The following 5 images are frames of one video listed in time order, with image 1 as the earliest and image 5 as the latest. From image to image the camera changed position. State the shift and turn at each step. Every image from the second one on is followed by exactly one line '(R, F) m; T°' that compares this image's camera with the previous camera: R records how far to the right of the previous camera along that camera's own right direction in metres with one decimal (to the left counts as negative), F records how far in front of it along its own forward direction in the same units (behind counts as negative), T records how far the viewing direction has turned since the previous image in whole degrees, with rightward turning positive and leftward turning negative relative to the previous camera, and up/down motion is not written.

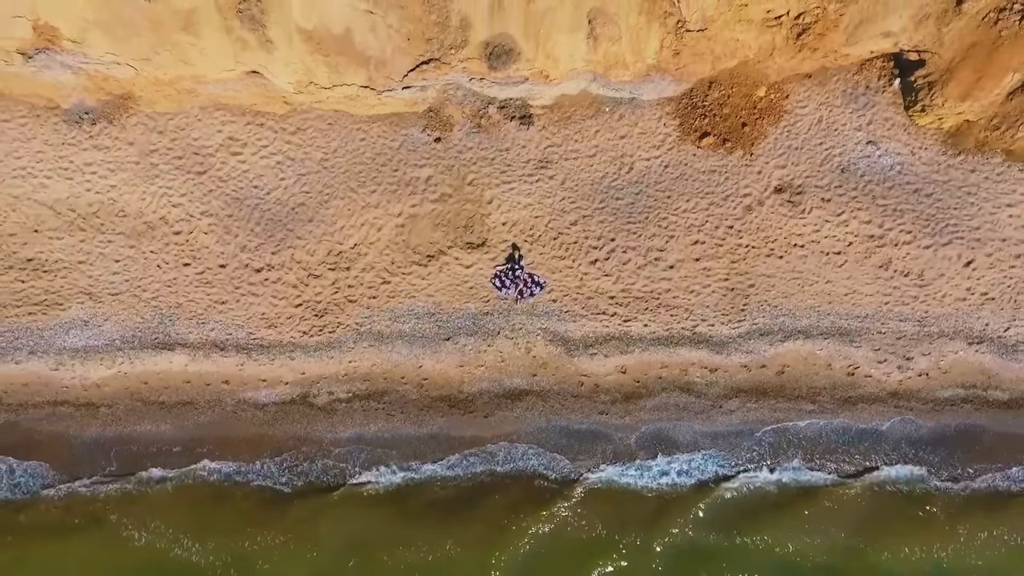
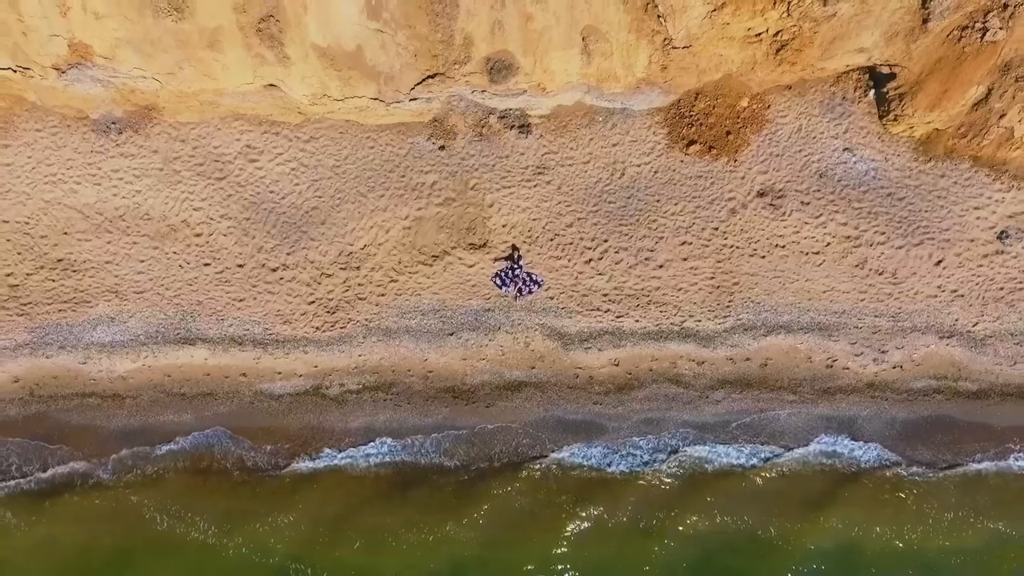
(0.0, -0.5) m; 0°
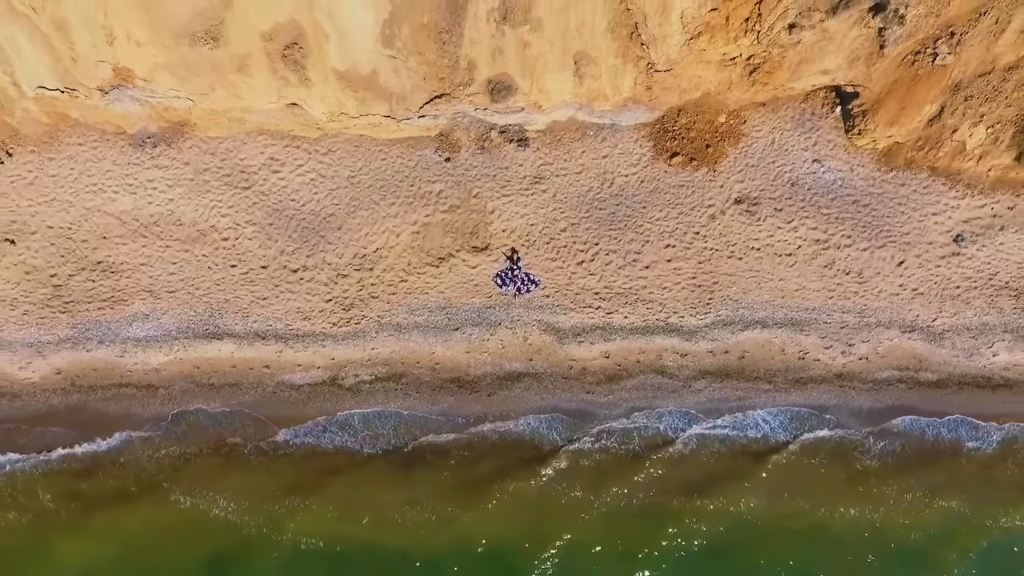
(0.0, -0.8) m; 0°
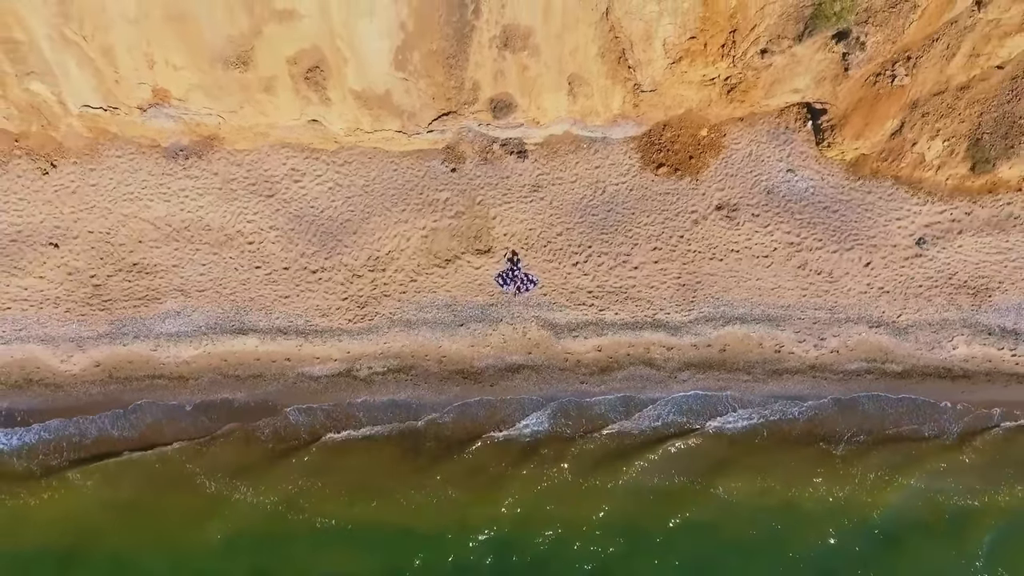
(0.0, -0.8) m; 0°
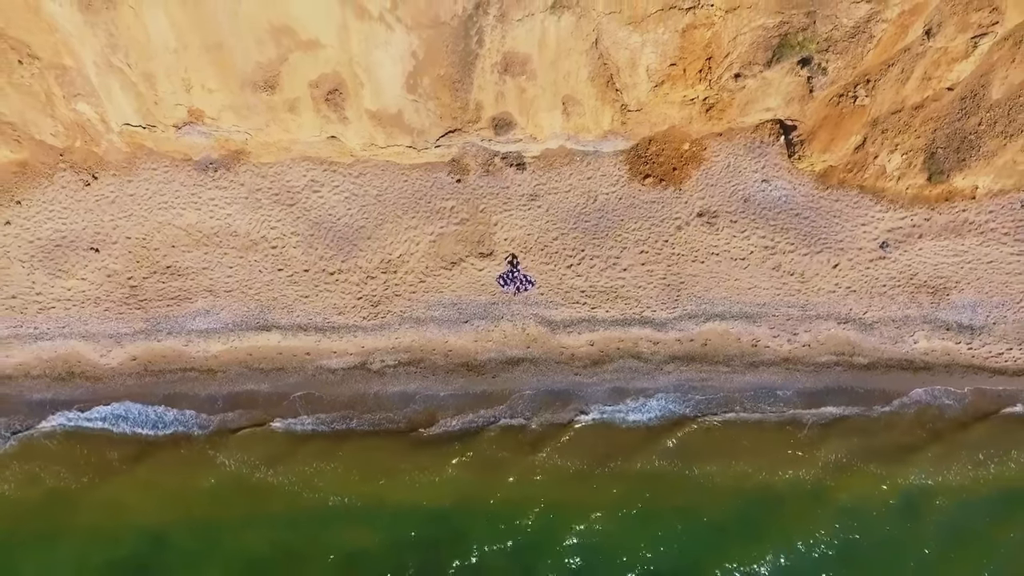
(0.0, -0.9) m; 0°
